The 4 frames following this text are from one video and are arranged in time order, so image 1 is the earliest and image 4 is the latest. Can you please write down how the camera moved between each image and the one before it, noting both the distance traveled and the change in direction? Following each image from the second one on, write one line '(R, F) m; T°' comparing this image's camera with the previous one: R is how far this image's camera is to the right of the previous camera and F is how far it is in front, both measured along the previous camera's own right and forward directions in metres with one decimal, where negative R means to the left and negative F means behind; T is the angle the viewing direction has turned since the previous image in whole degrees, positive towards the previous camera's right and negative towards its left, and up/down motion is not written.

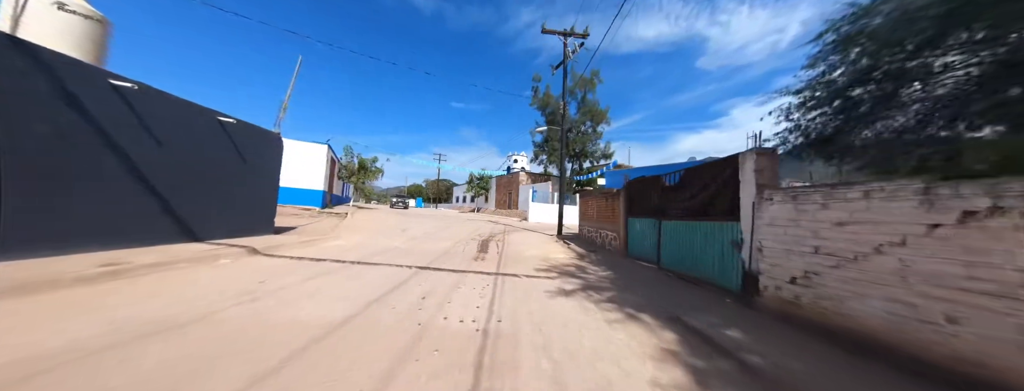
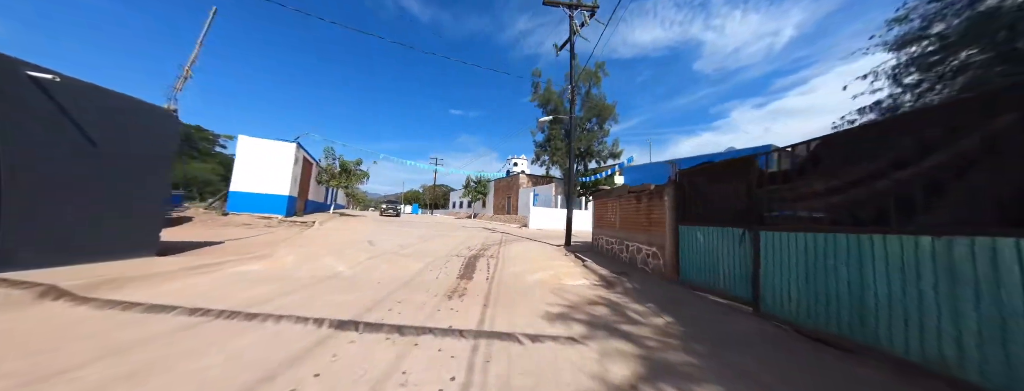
(+0.1, +2.5) m; 0°
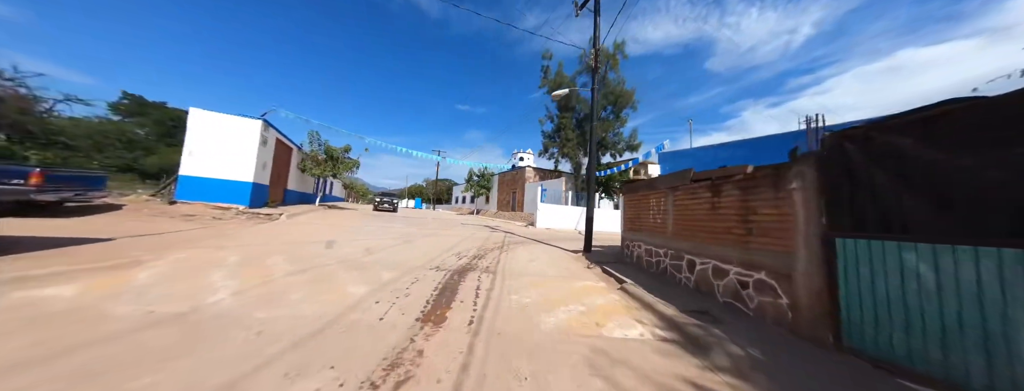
(0.0, +2.5) m; -1°
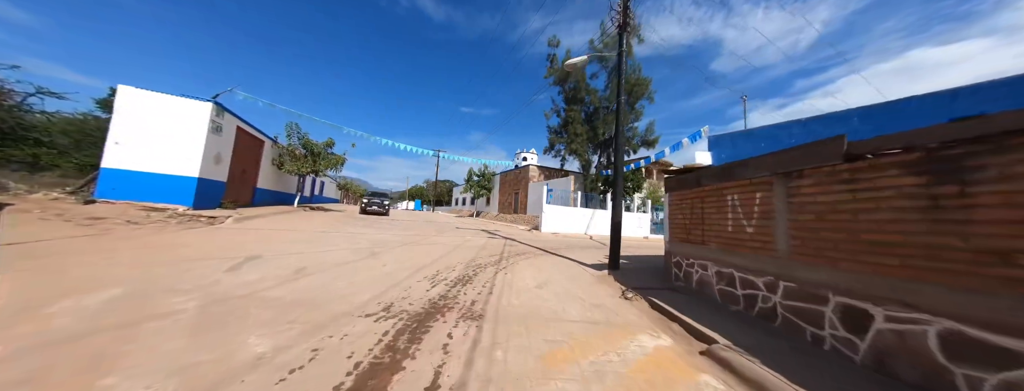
(0.0, +2.3) m; -1°
